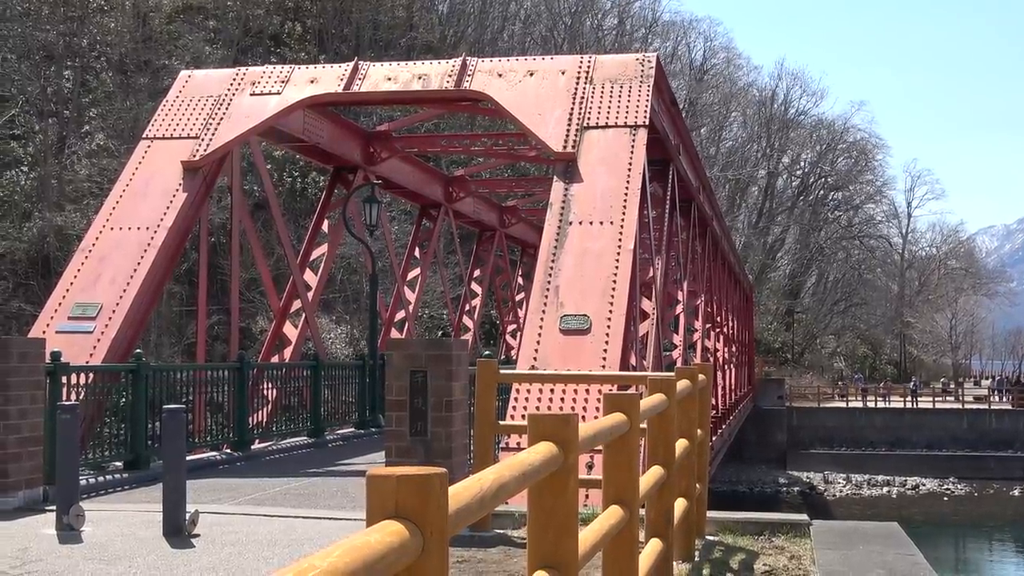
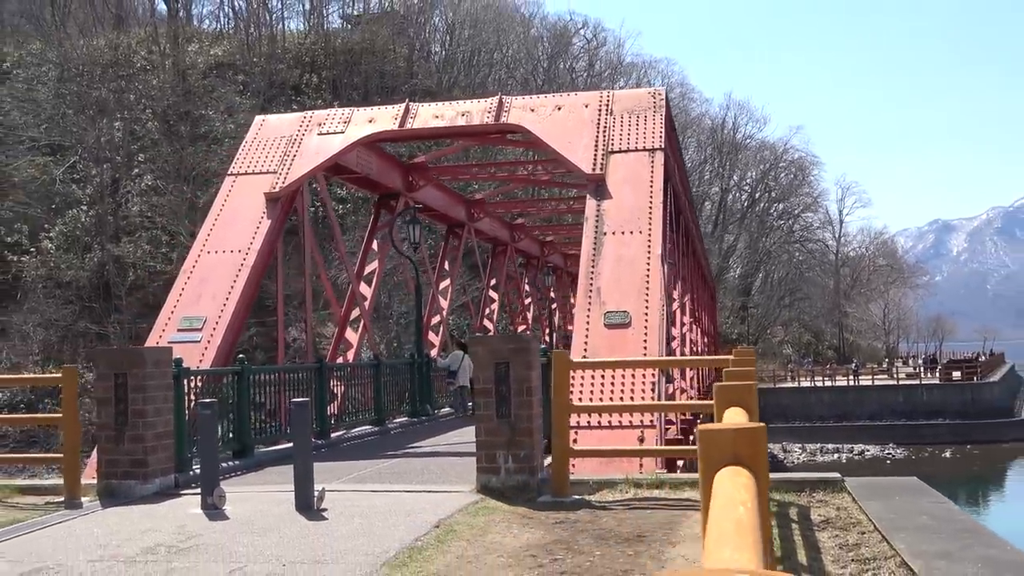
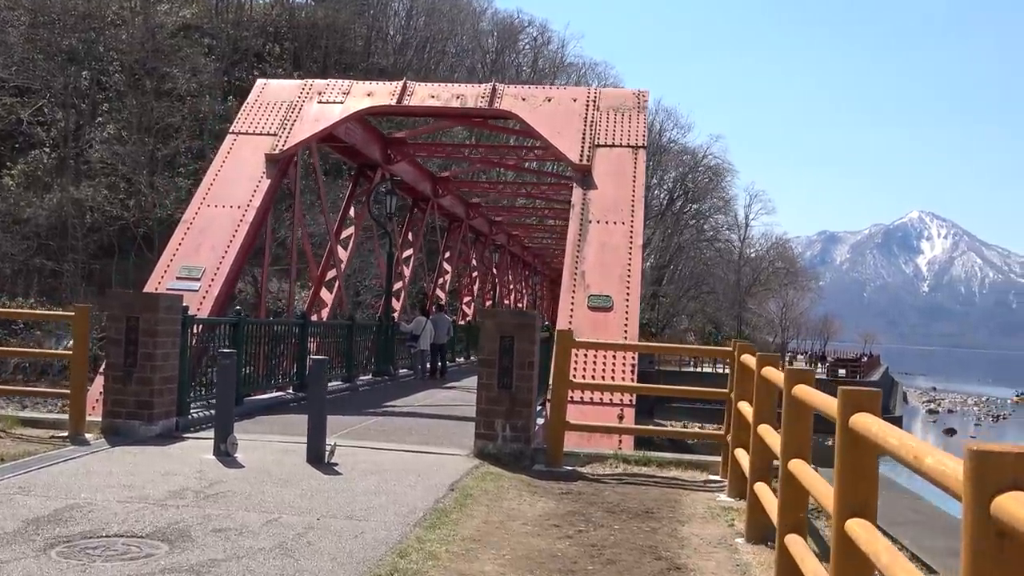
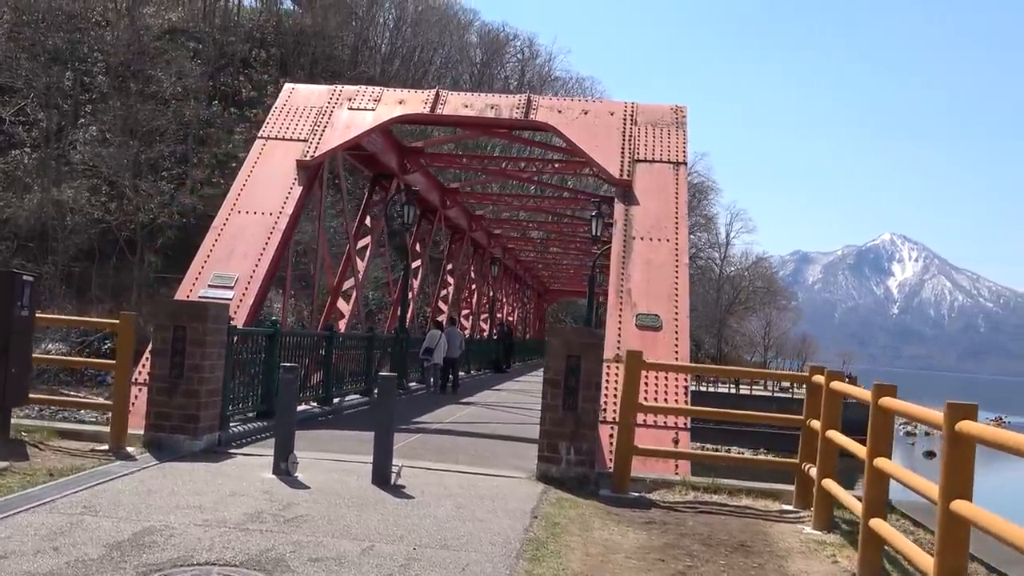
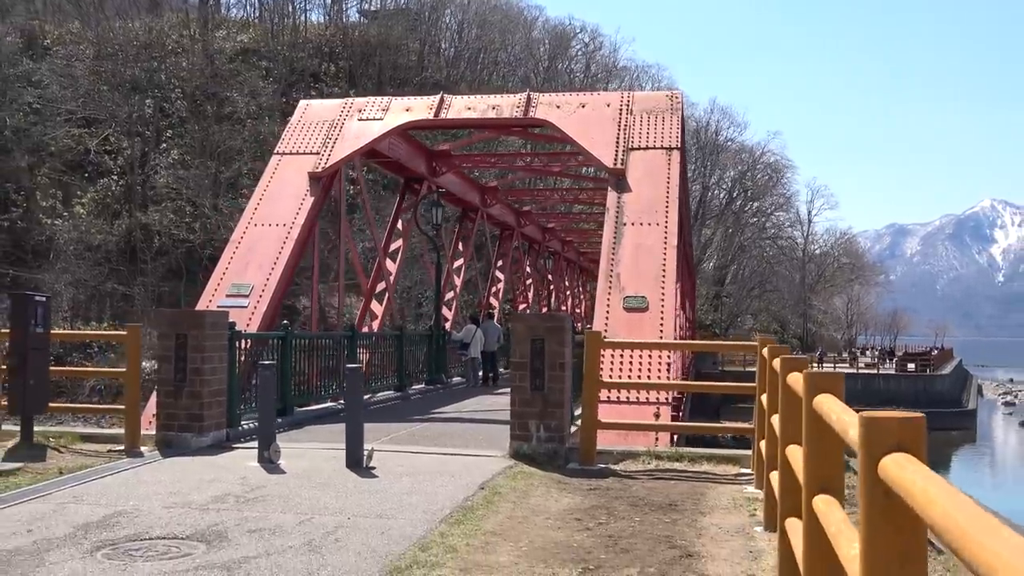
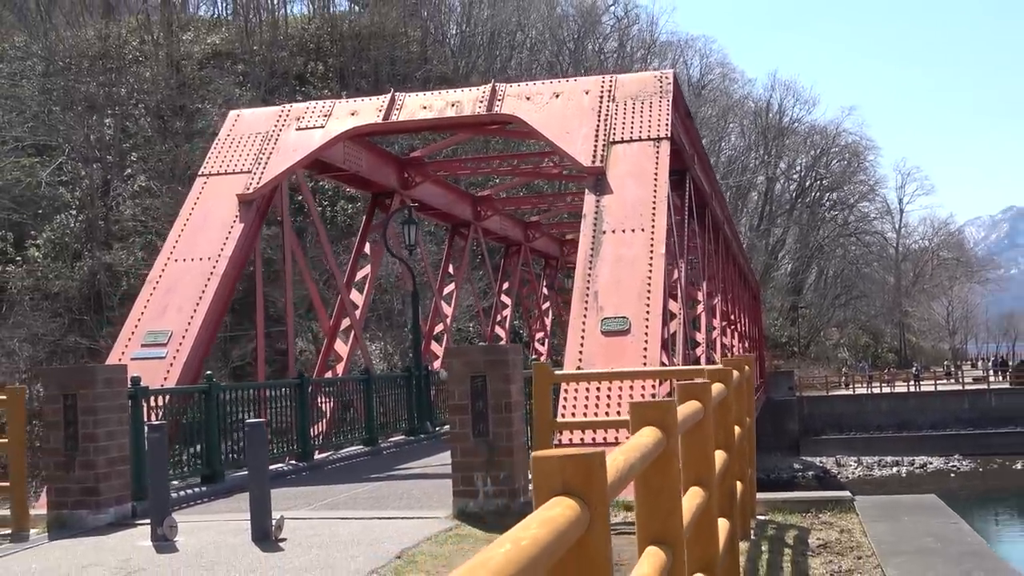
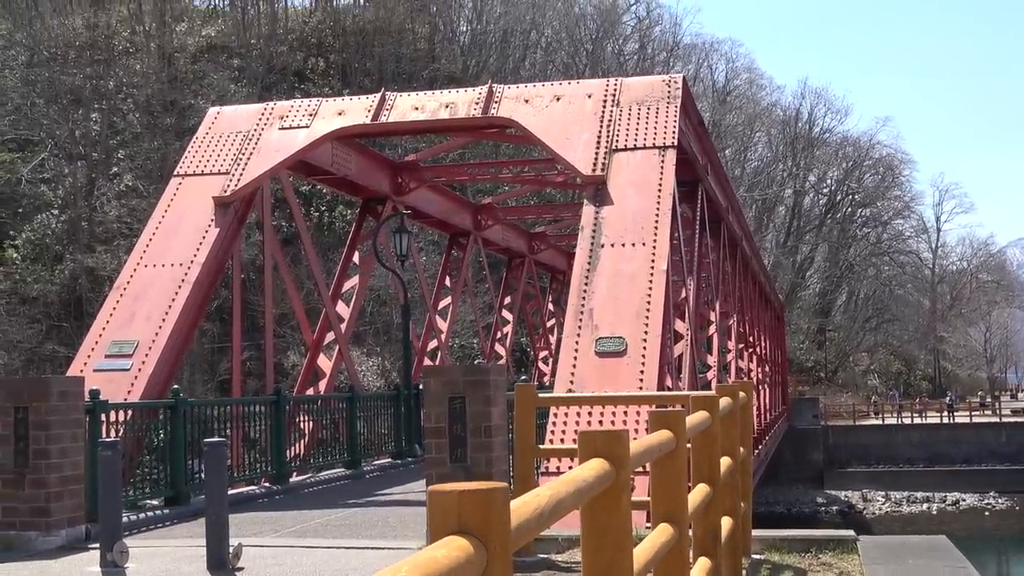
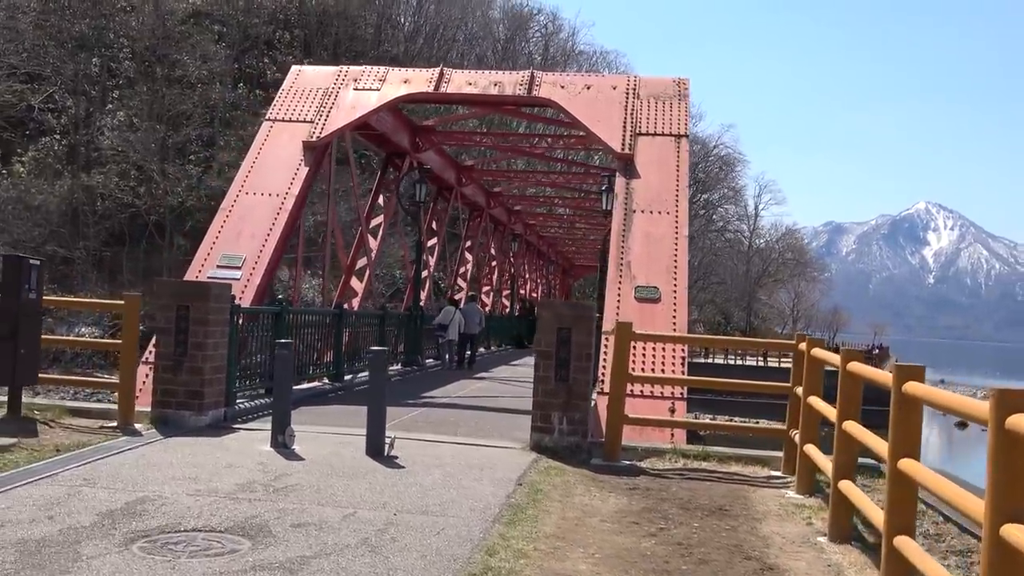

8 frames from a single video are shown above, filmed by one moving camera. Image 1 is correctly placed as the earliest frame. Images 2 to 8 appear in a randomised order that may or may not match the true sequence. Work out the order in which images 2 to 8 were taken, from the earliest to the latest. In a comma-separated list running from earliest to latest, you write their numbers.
7, 6, 2, 5, 3, 8, 4
